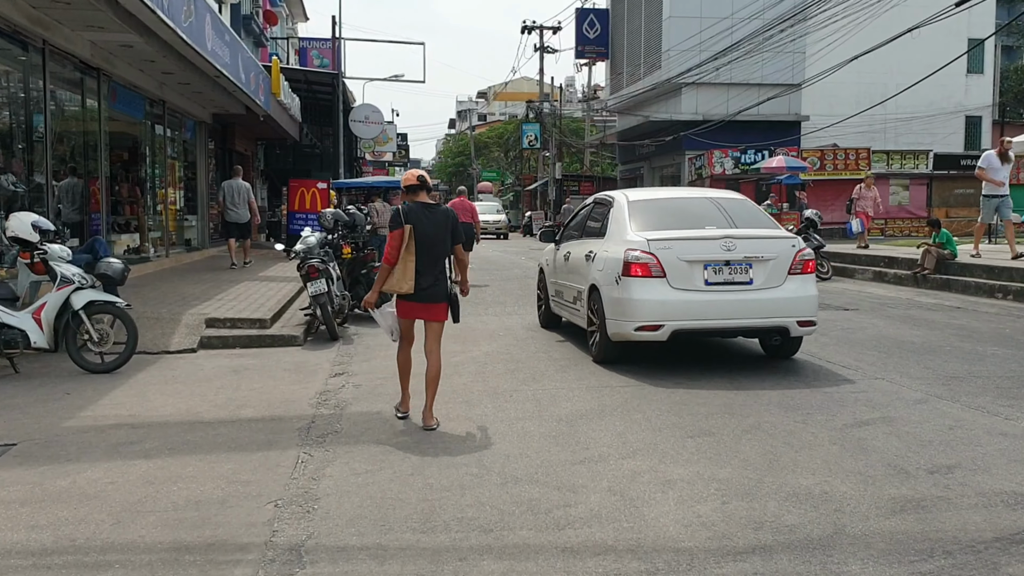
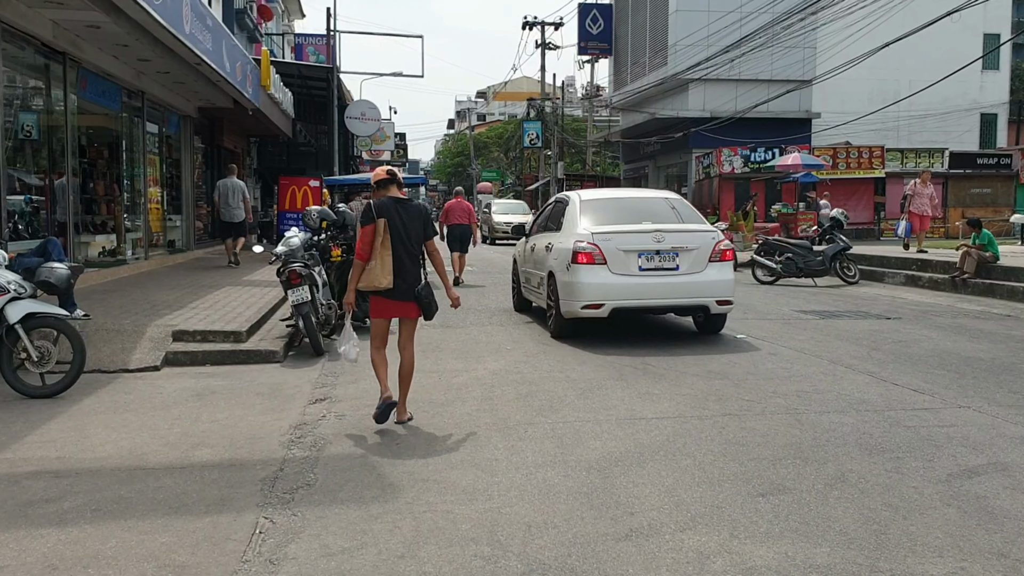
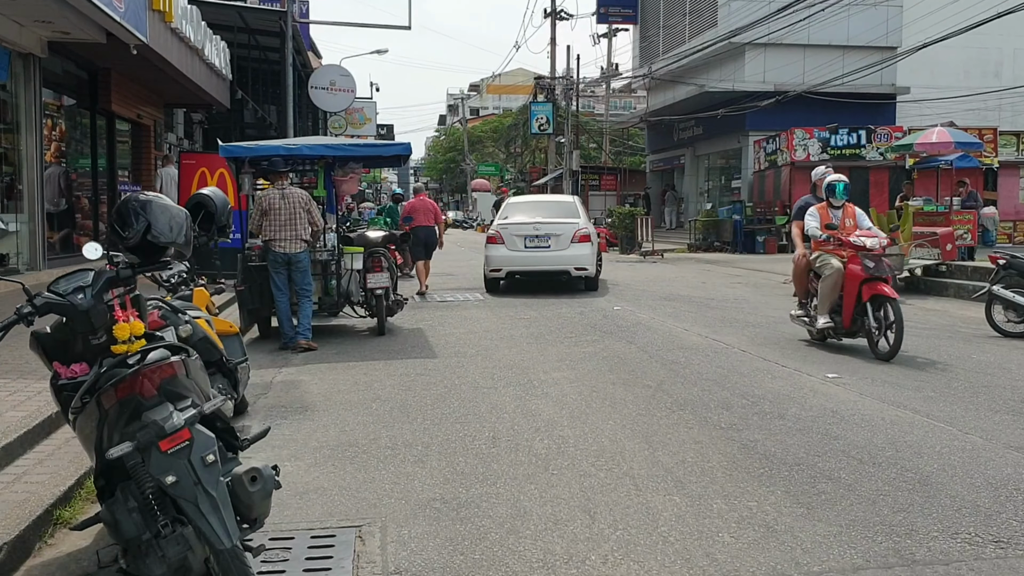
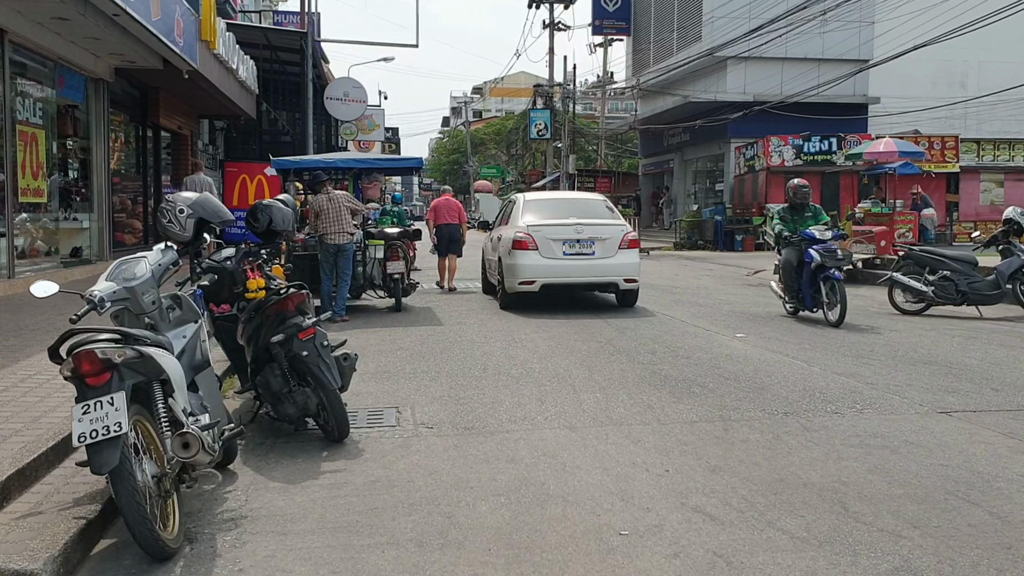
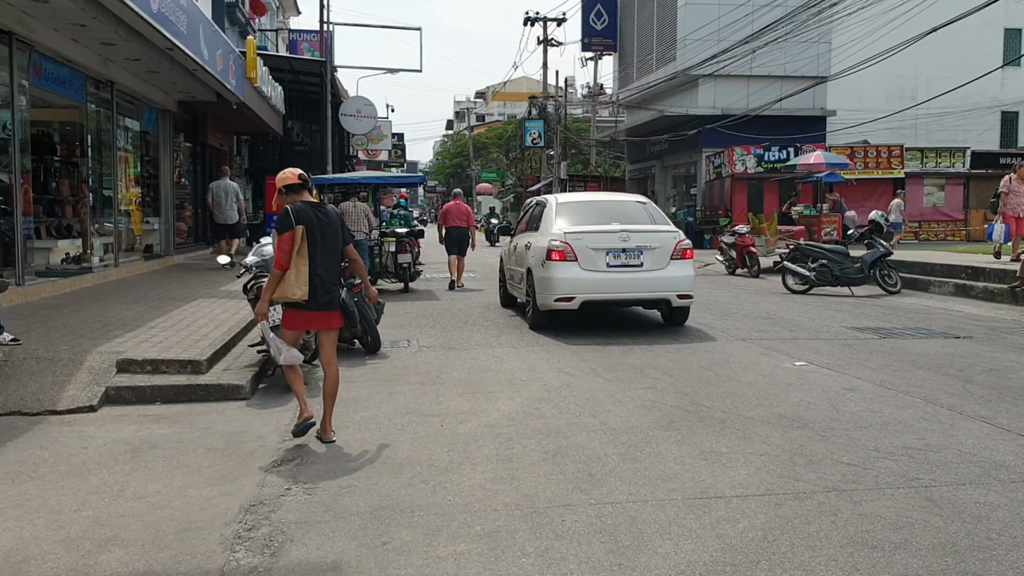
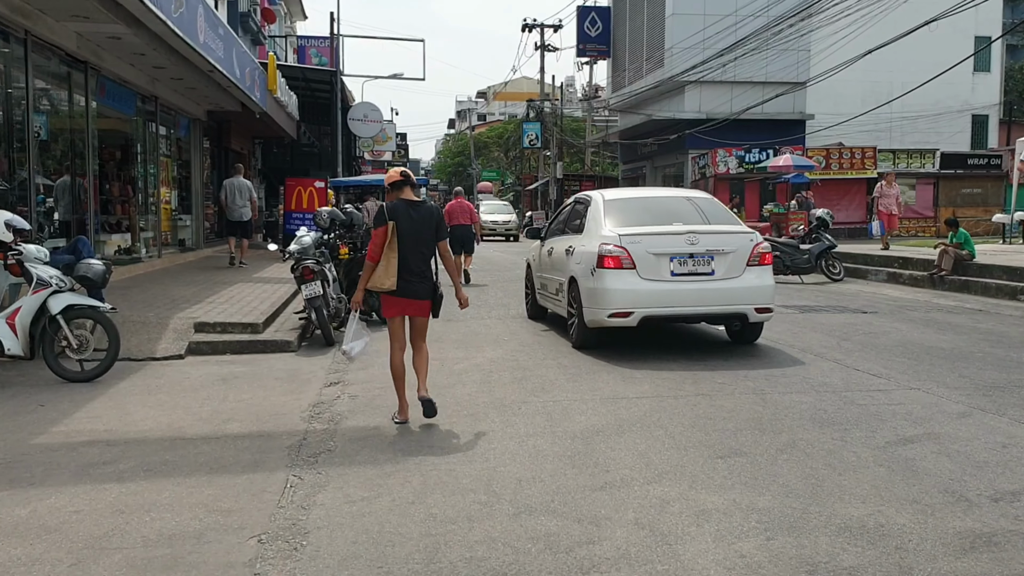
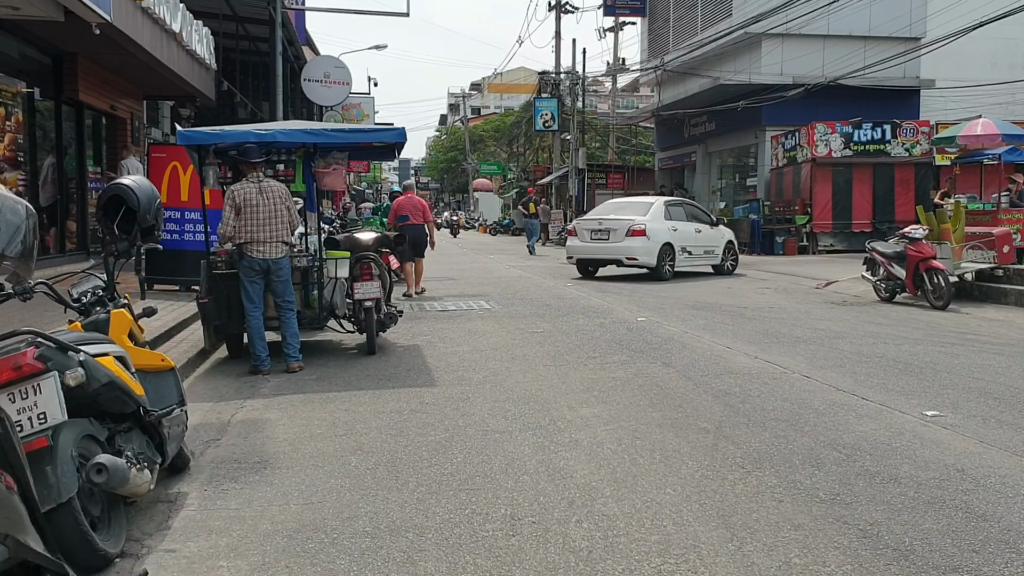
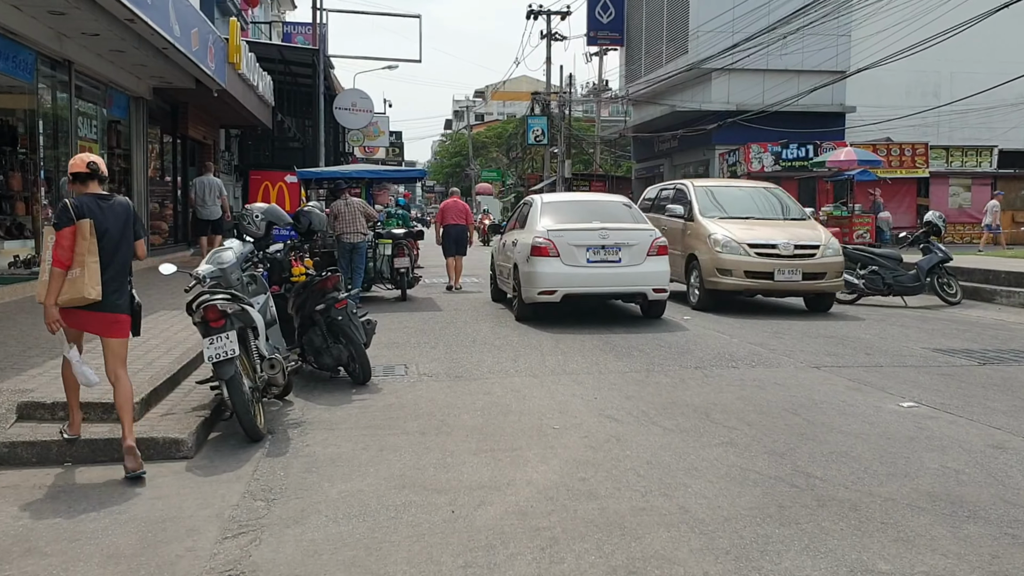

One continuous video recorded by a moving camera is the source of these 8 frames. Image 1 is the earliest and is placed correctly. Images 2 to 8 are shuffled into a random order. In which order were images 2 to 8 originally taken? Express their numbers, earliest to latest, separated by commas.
6, 2, 5, 8, 4, 3, 7
